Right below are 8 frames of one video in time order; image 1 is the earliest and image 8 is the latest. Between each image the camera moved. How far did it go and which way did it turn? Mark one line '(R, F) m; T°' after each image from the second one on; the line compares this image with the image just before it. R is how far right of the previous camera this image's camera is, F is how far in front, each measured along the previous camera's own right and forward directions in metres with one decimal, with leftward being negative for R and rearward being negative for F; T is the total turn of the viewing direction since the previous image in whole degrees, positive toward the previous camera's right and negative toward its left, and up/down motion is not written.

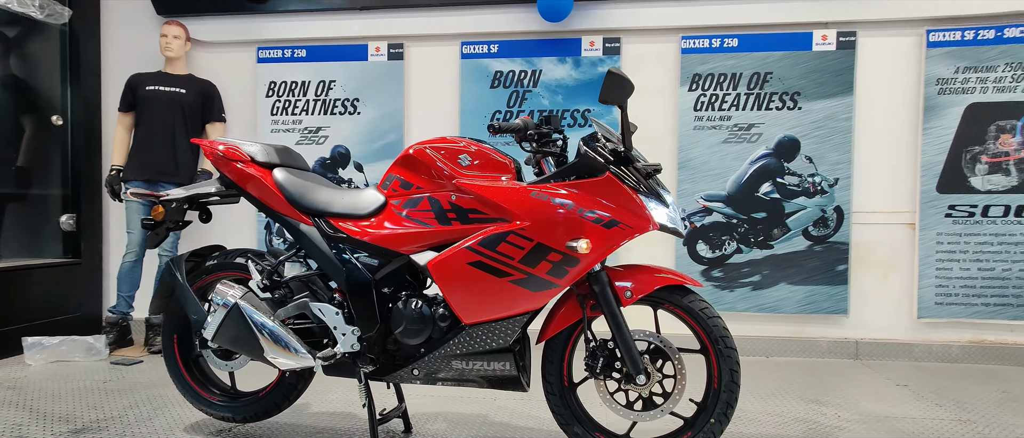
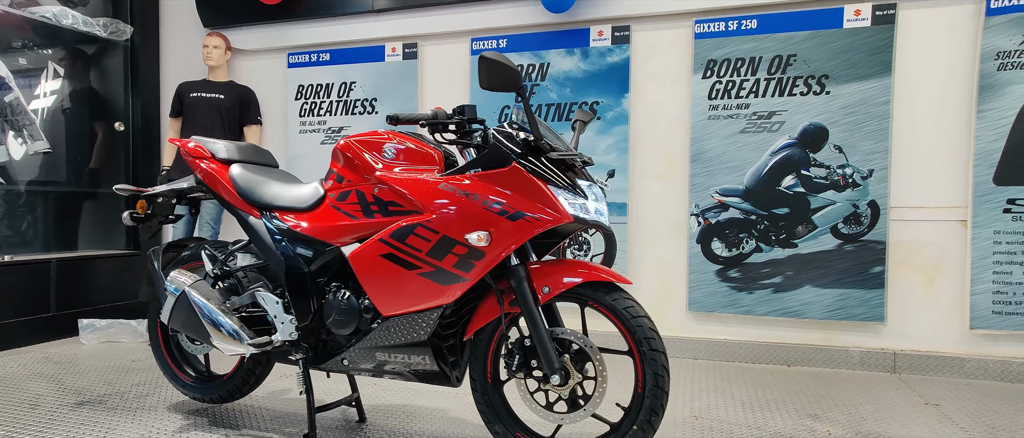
(+0.5, +0.1) m; -10°
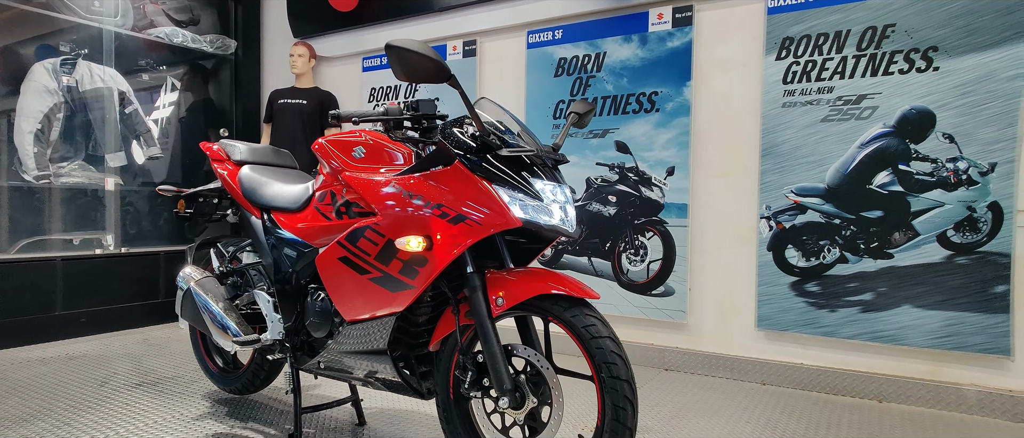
(+0.5, +0.2) m; -14°
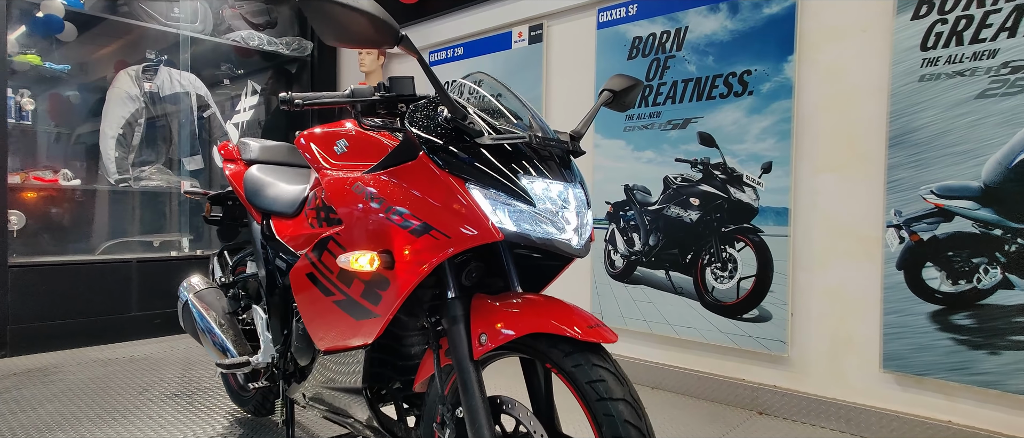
(+0.2, +0.4) m; -11°
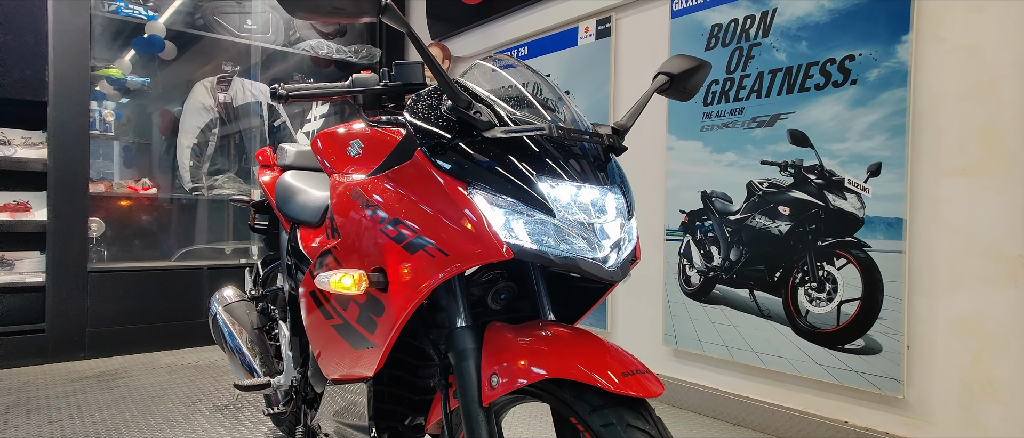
(+0.1, +0.2) m; -8°
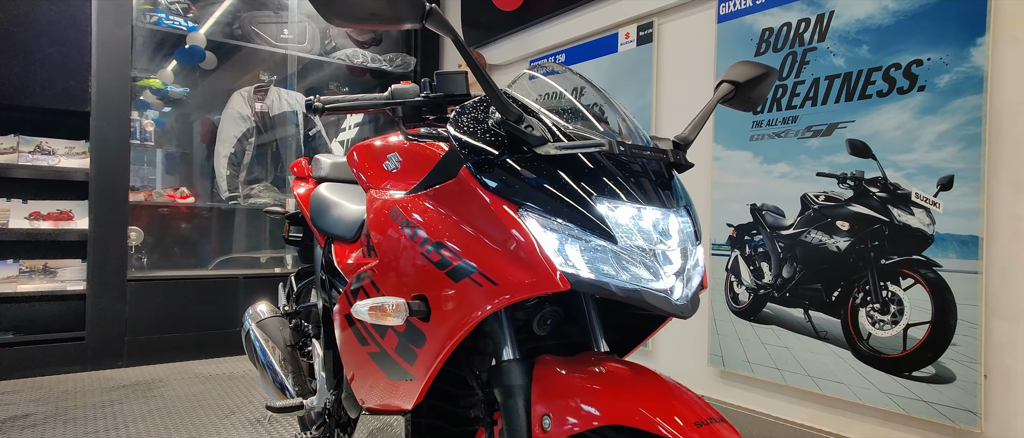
(0.0, +0.1) m; -3°
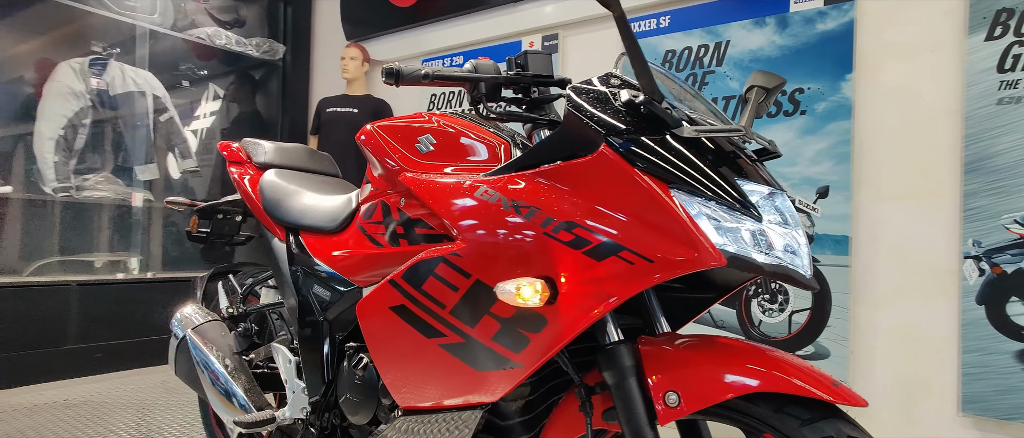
(-0.4, +0.1) m; +18°
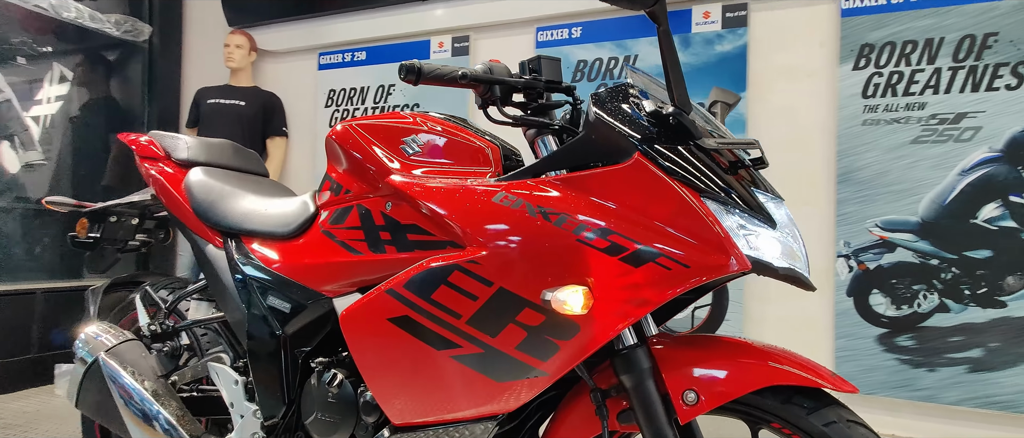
(-0.2, 0.0) m; +13°
